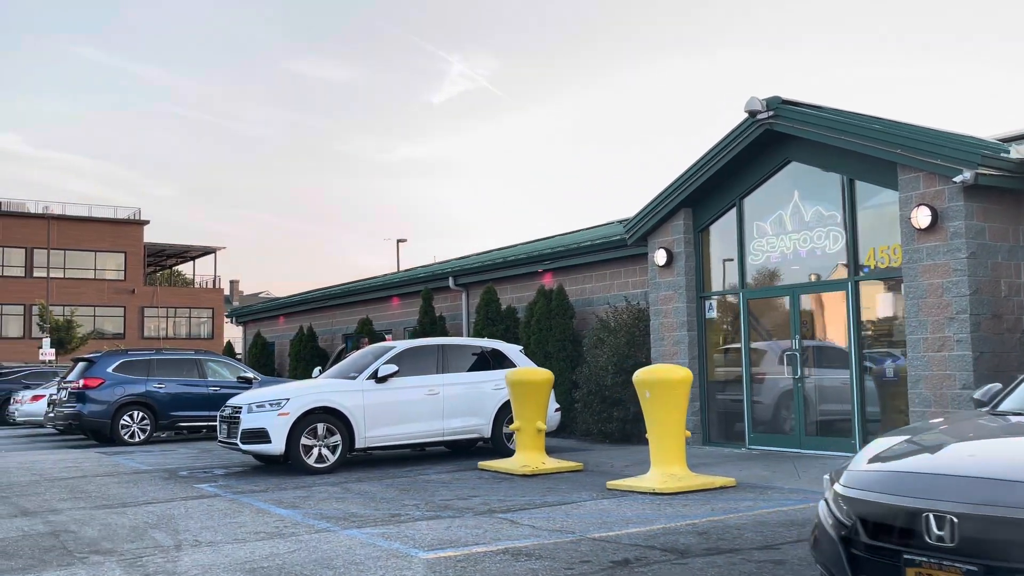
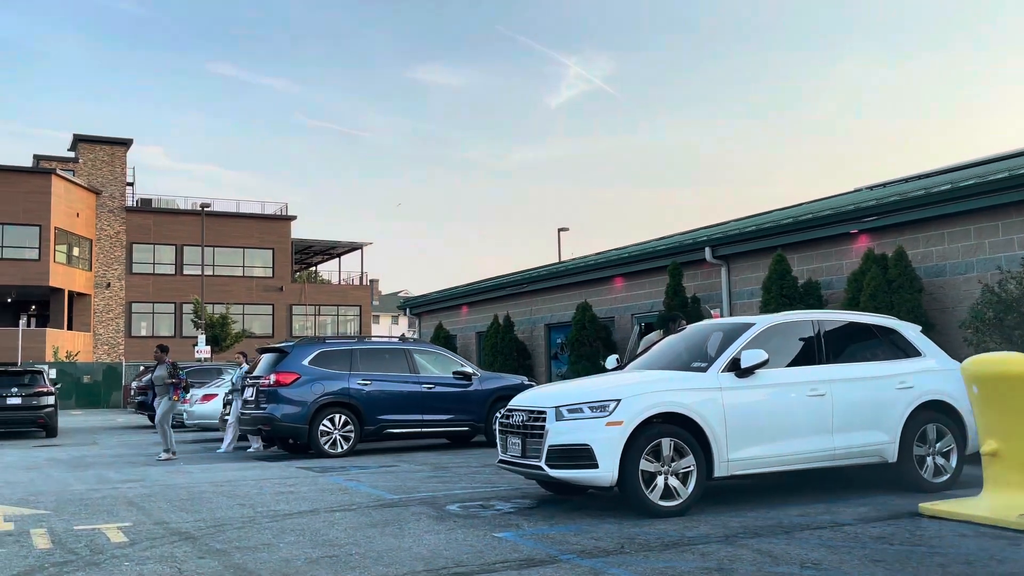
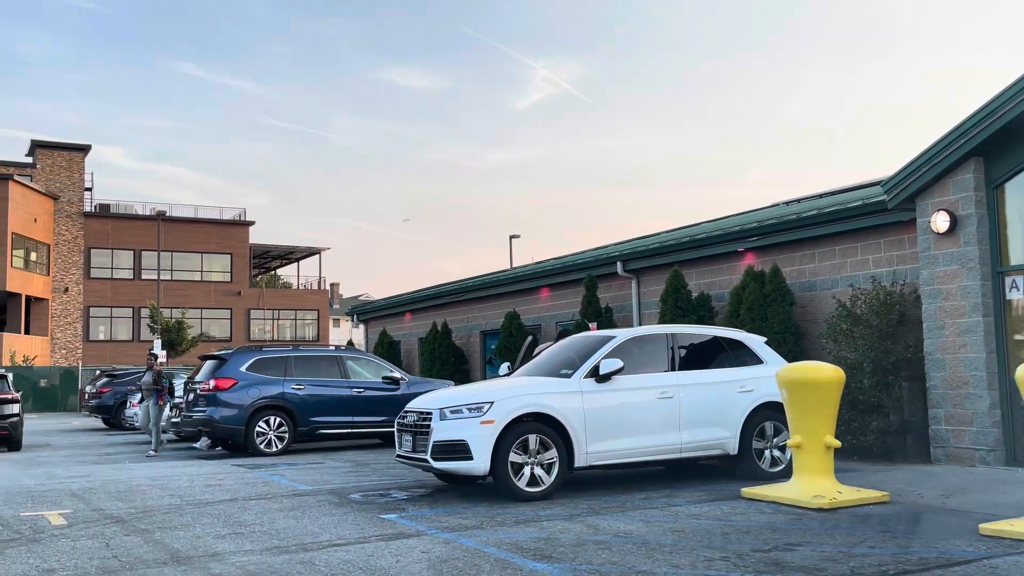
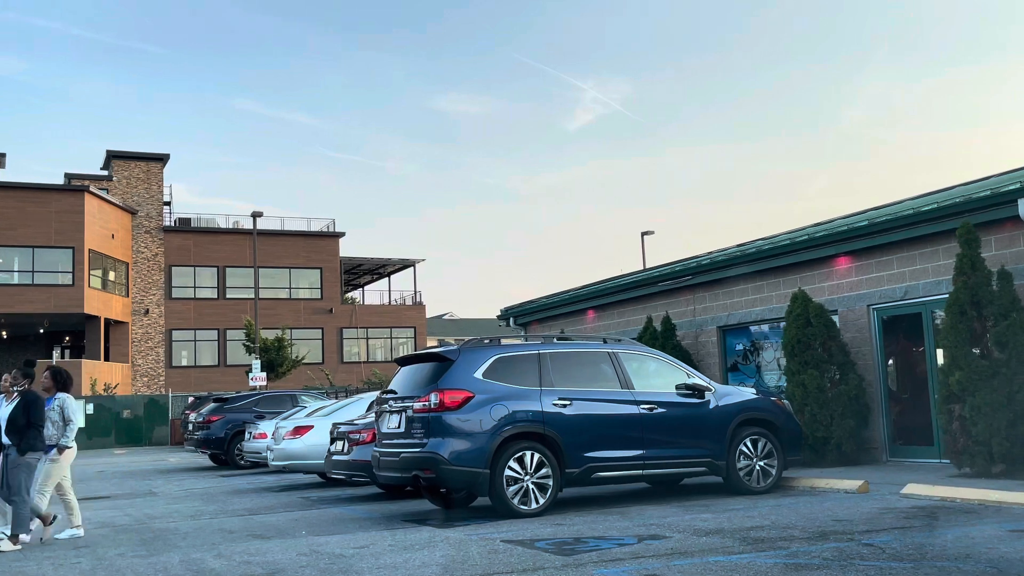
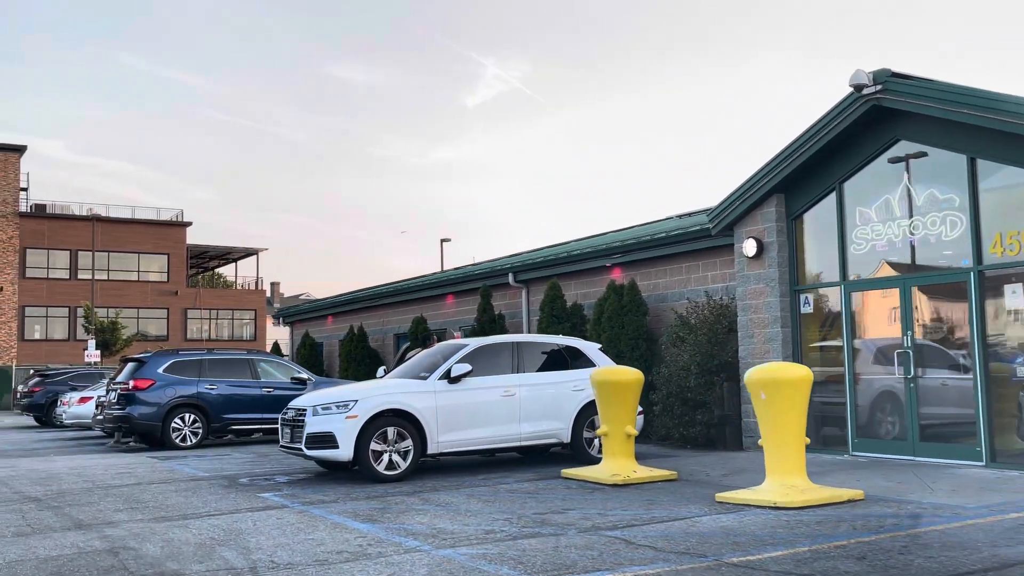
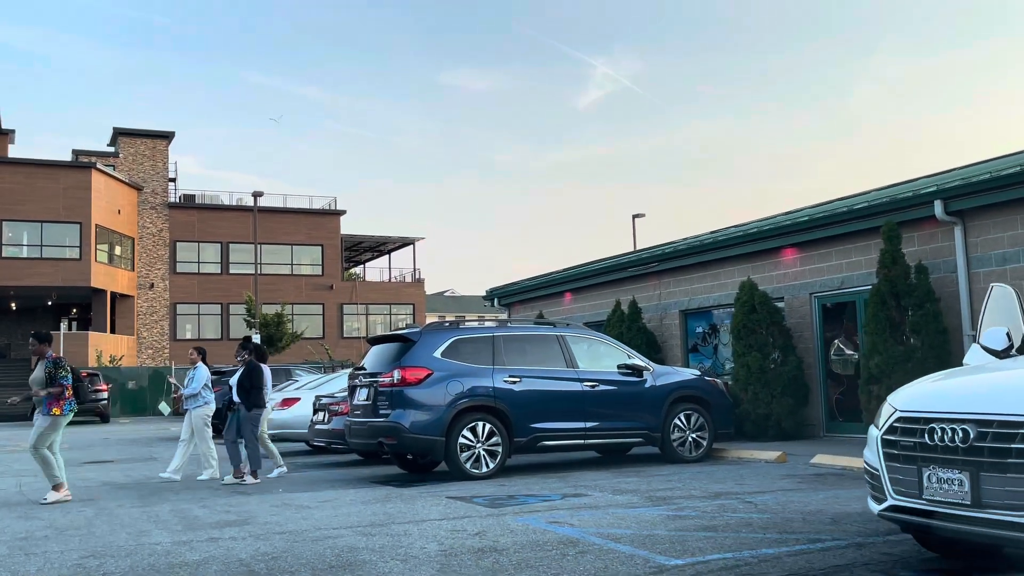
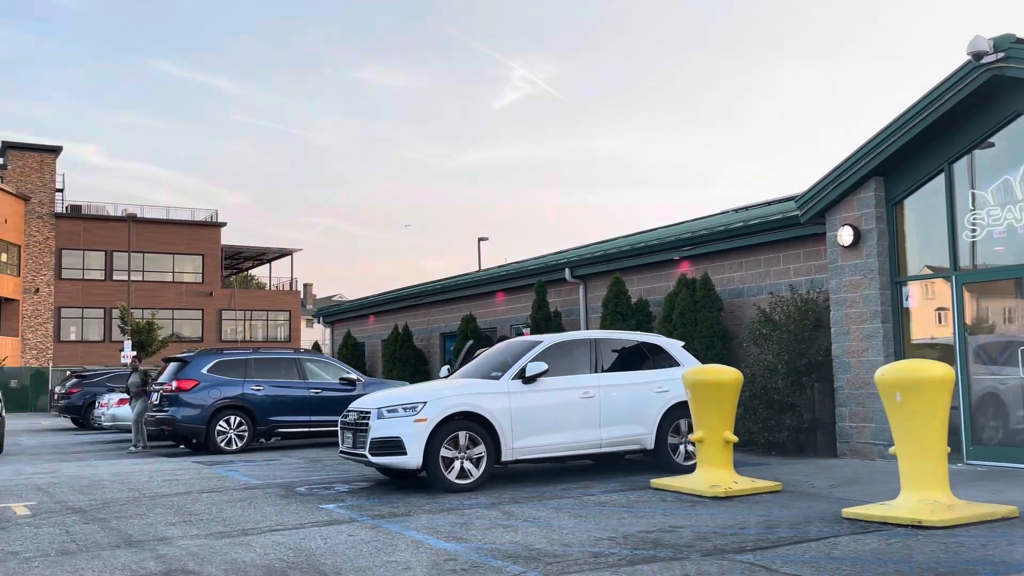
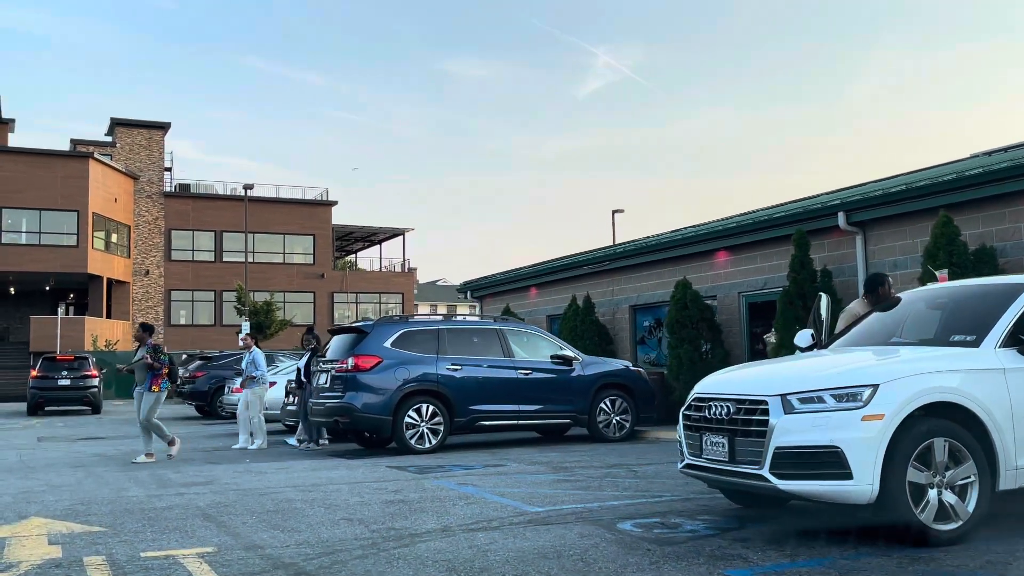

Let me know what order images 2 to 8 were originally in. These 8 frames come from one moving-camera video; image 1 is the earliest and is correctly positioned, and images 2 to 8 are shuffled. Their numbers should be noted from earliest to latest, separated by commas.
5, 7, 3, 2, 8, 6, 4
